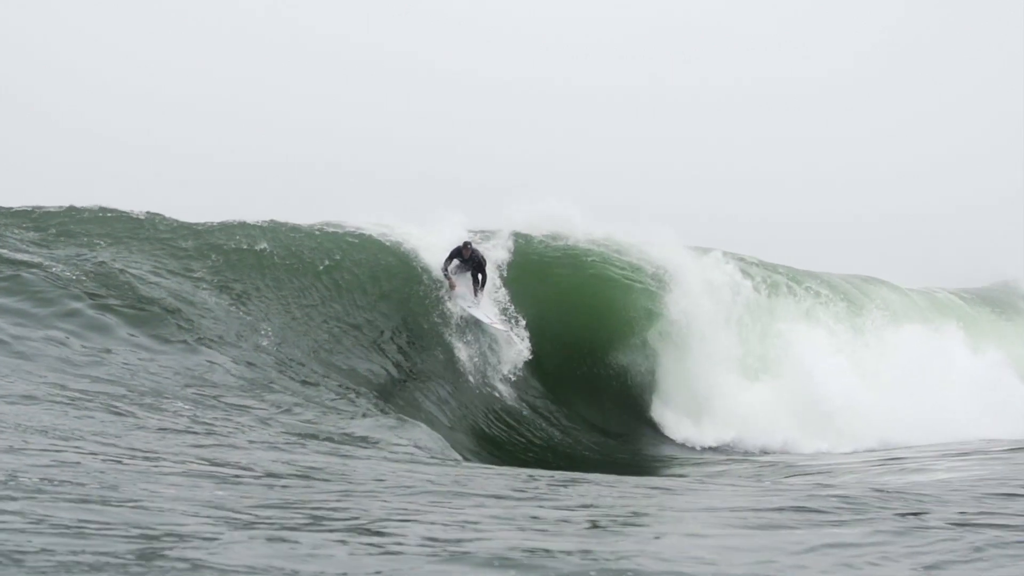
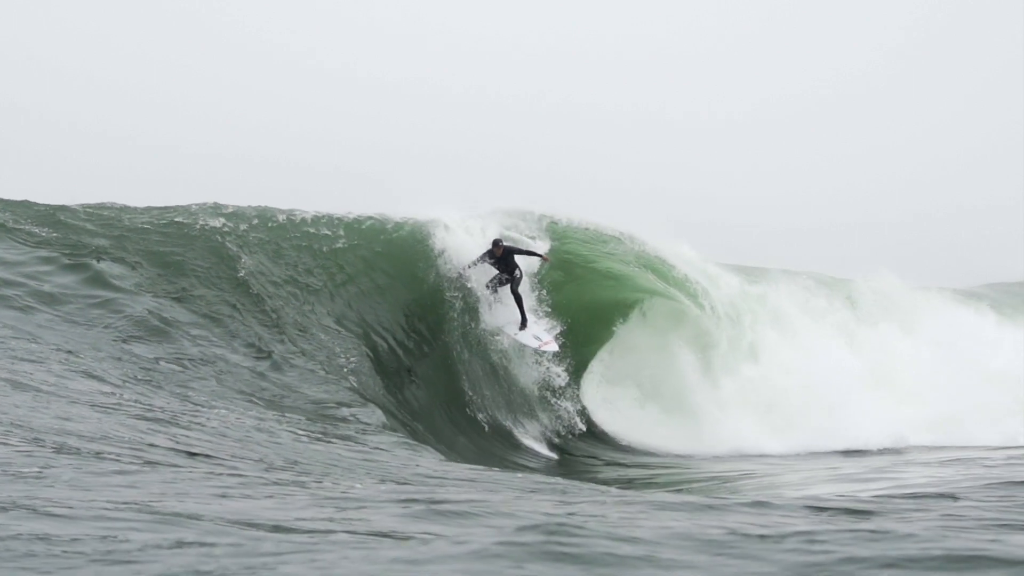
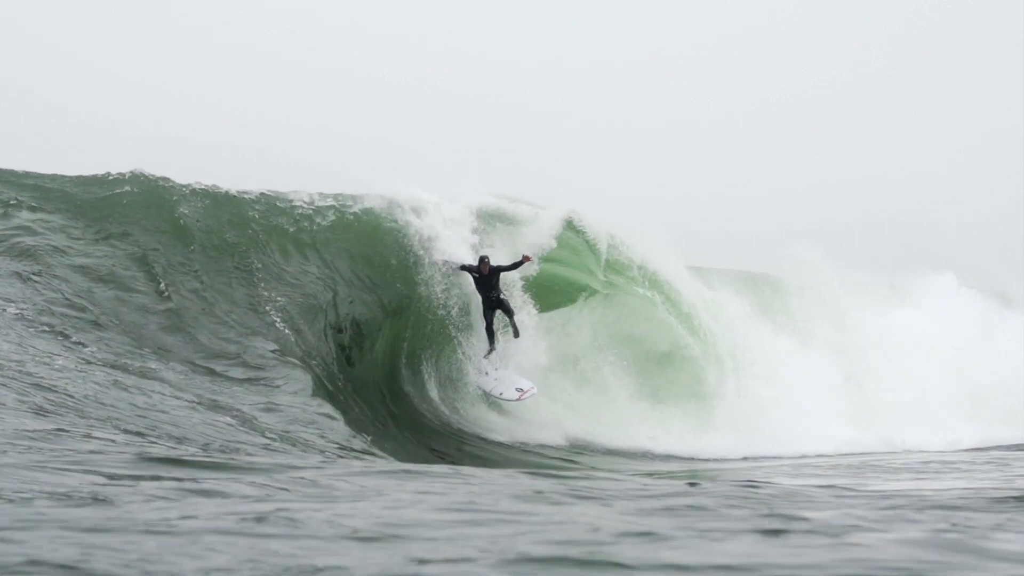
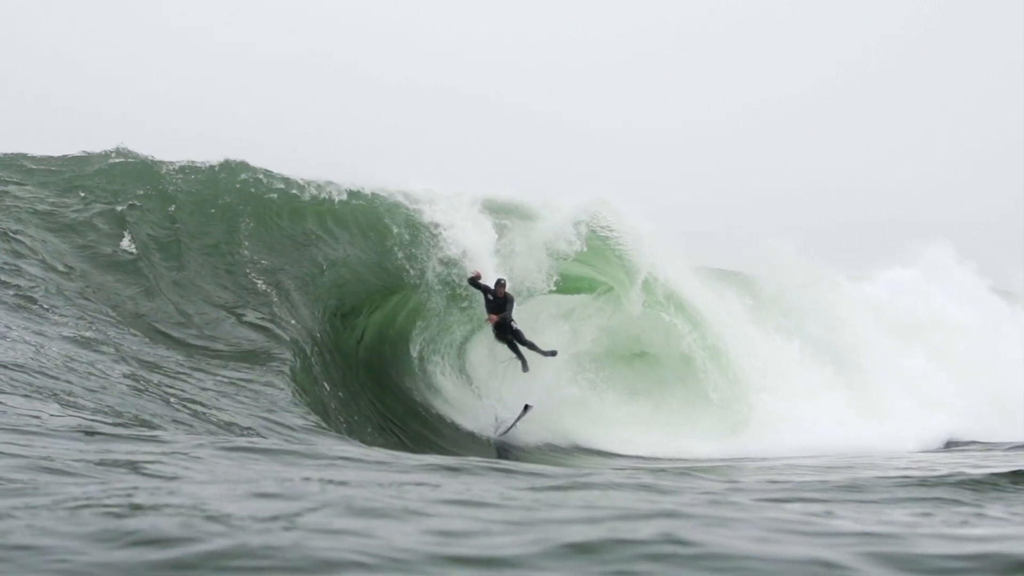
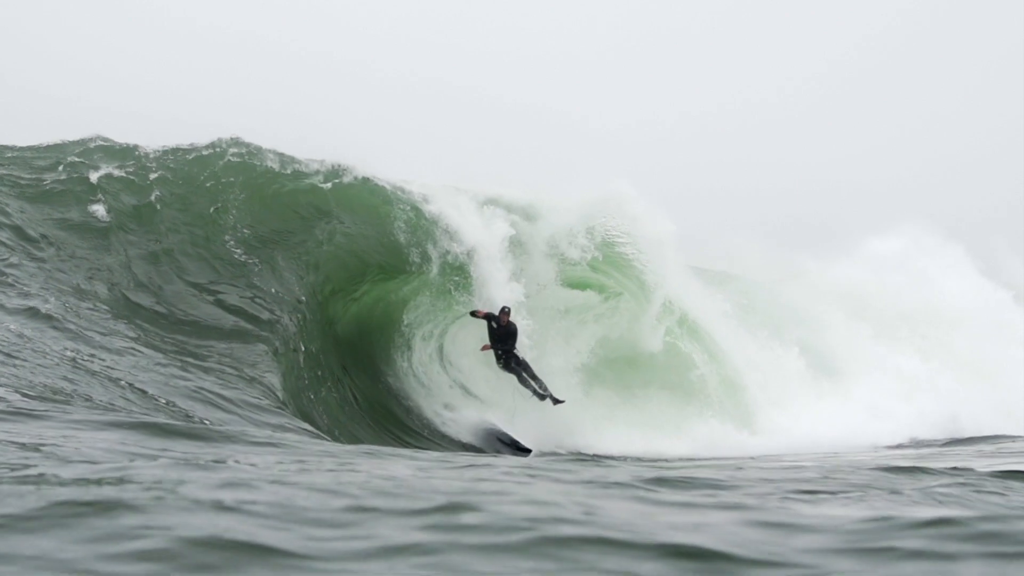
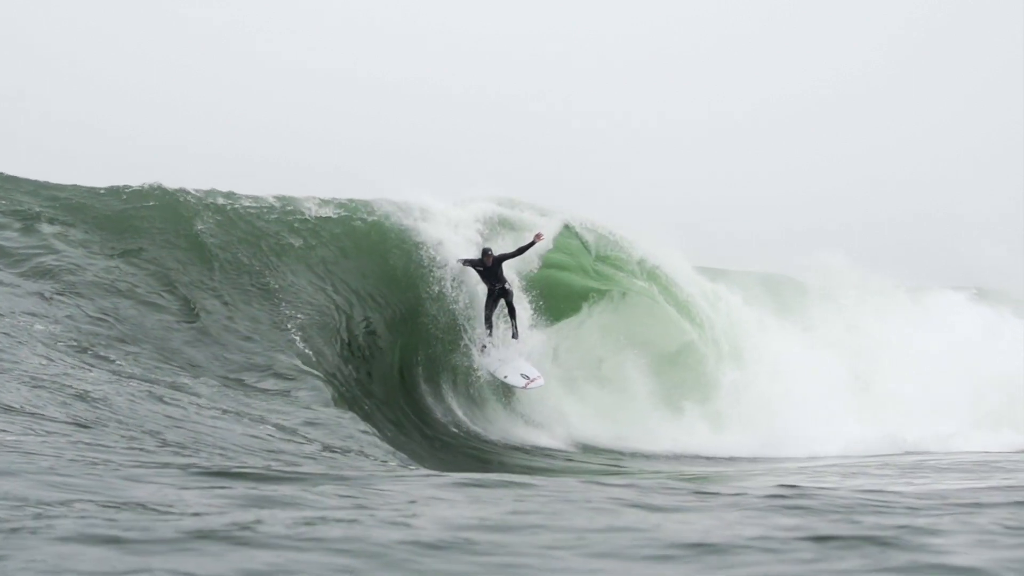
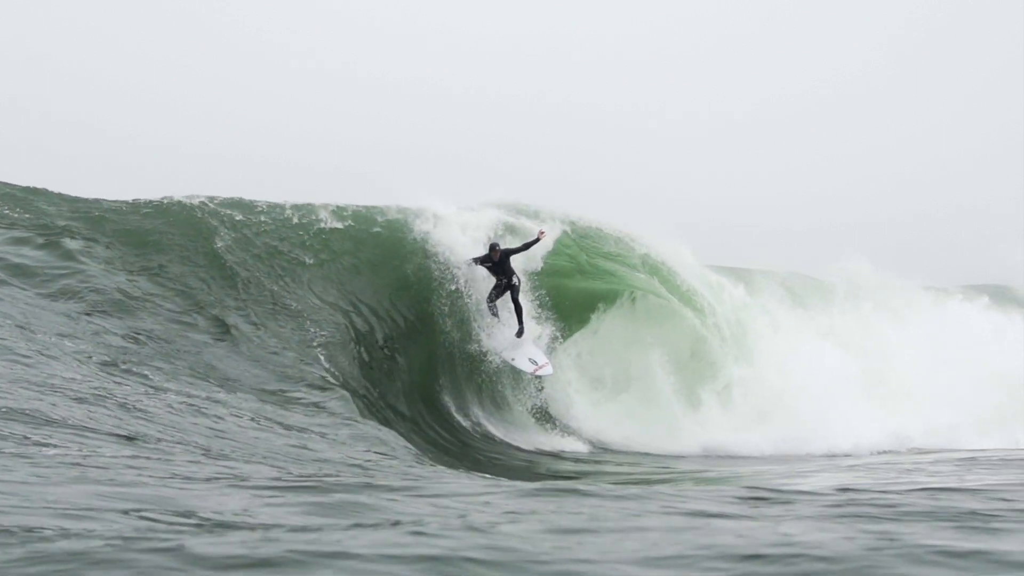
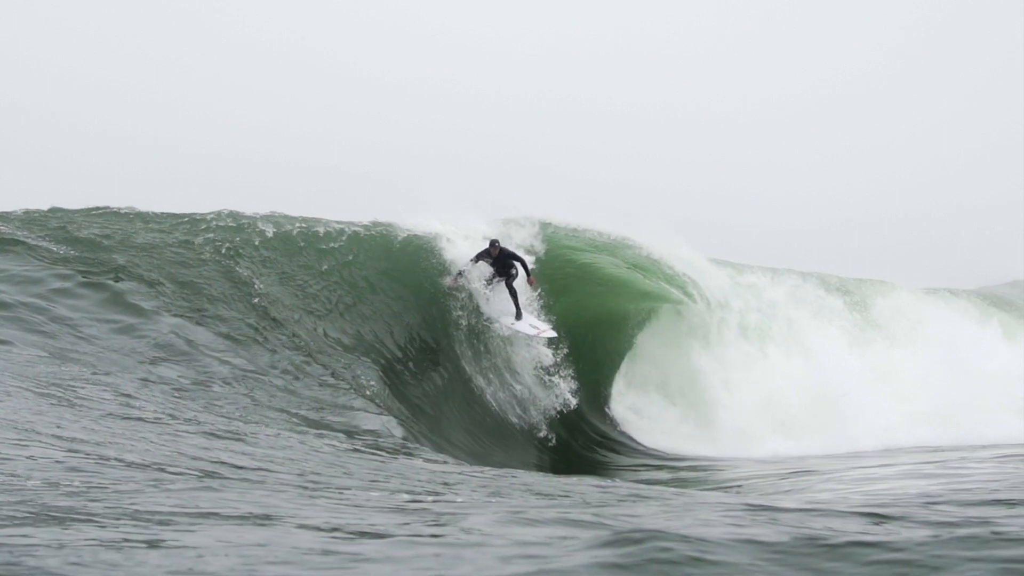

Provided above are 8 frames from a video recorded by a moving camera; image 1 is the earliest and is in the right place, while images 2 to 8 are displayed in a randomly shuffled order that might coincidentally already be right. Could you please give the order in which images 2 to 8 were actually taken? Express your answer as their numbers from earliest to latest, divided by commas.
8, 2, 7, 6, 3, 4, 5
